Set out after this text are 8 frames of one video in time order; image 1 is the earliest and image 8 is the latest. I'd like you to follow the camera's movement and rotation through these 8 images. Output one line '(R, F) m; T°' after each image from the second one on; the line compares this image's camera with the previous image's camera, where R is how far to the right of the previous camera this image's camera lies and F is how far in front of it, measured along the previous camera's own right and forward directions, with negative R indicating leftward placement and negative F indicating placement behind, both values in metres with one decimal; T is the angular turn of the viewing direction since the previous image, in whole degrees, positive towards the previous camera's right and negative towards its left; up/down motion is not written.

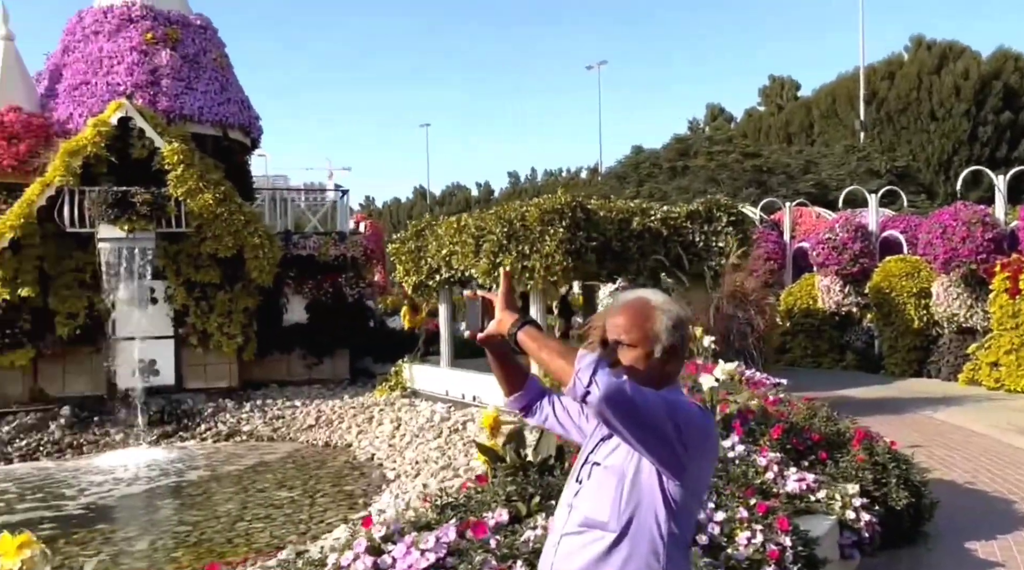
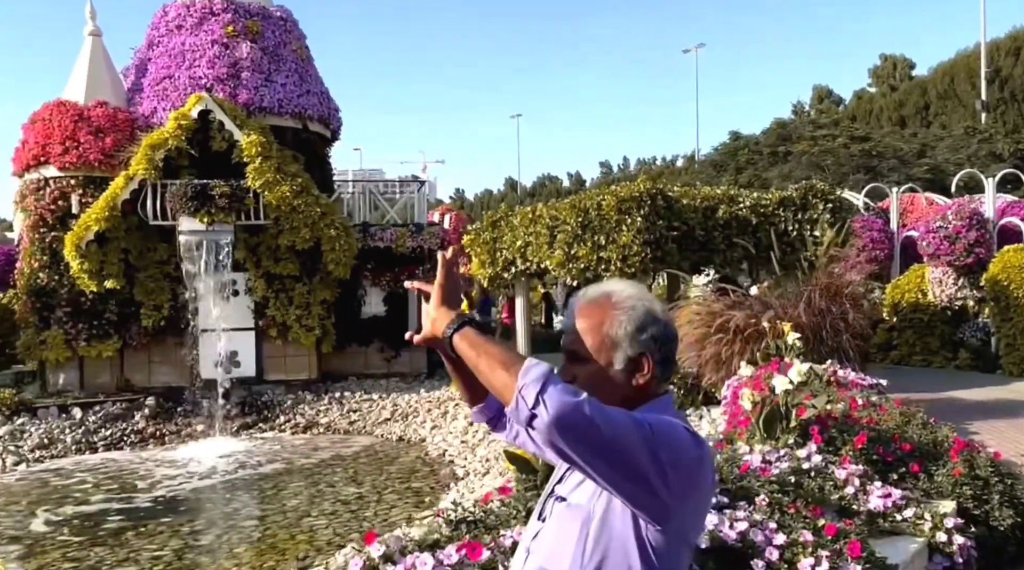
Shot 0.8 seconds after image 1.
(+0.3, +0.4) m; -7°
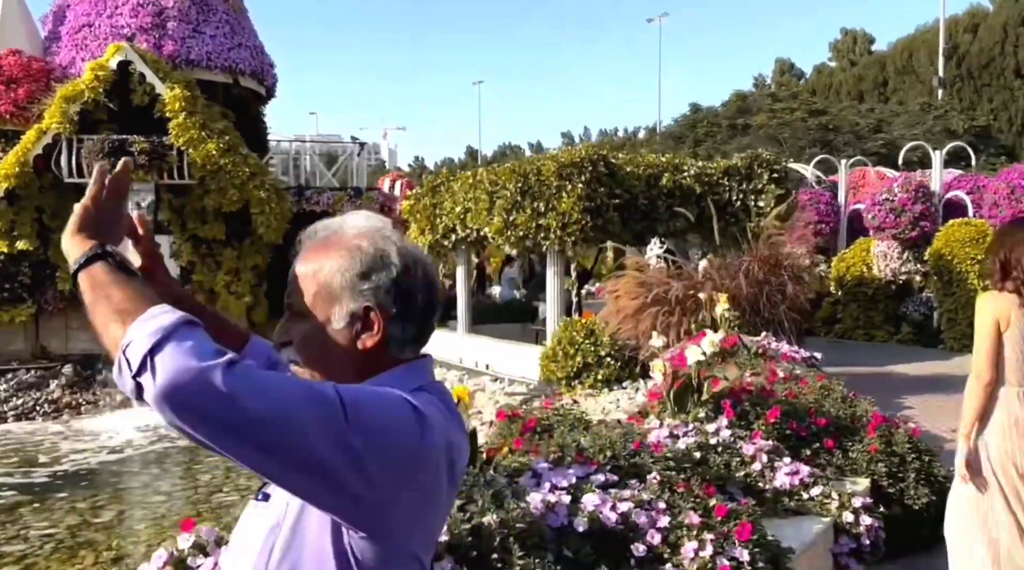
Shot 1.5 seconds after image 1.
(+0.4, +0.3) m; +2°
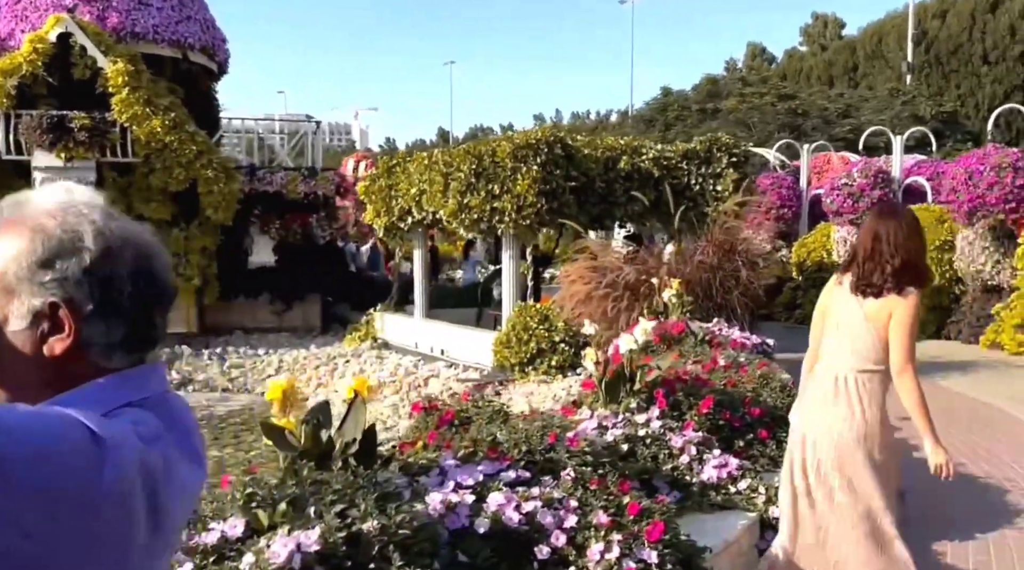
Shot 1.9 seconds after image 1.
(+0.3, +0.2) m; +1°
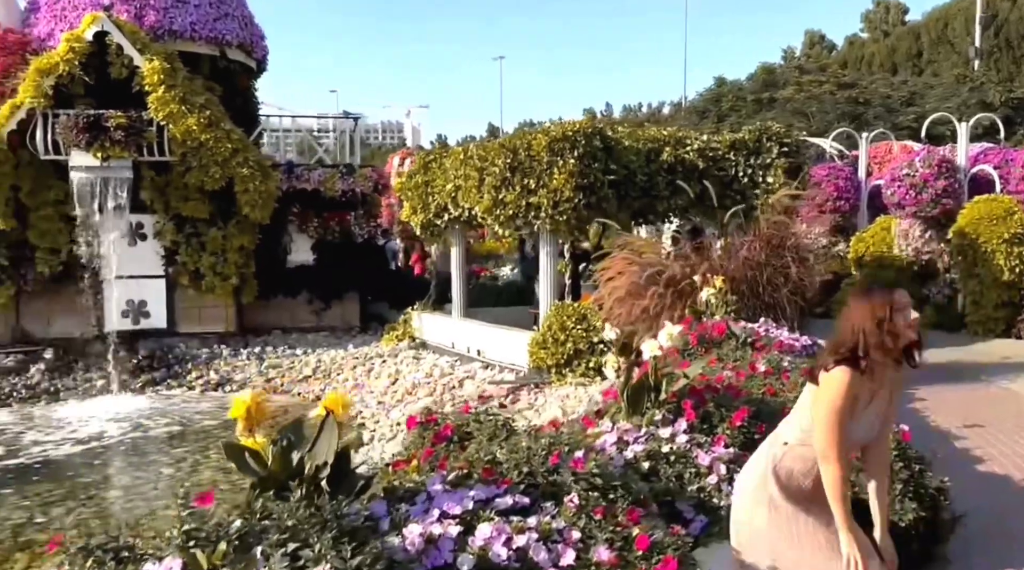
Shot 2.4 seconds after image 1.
(+0.2, +0.4) m; -4°
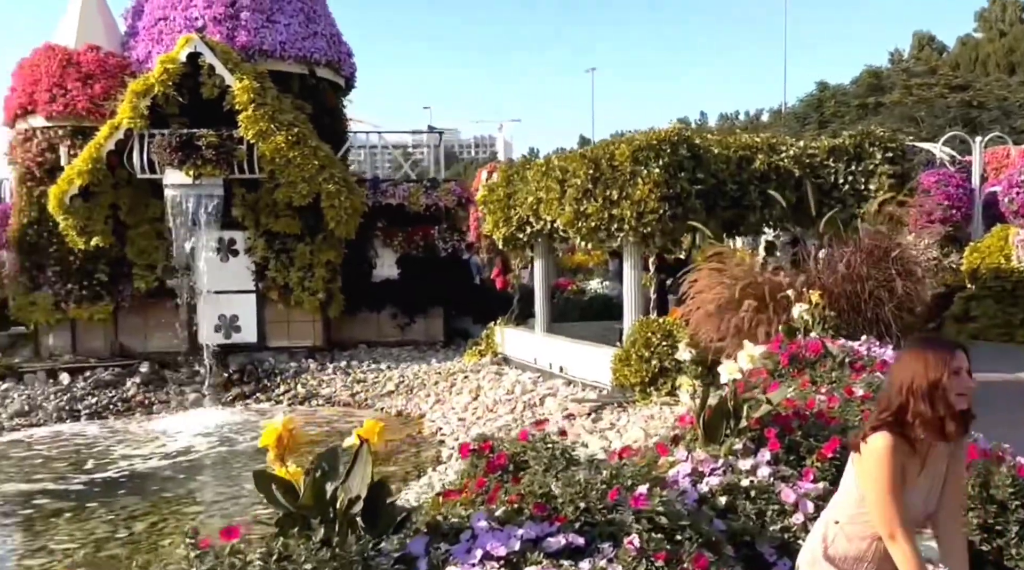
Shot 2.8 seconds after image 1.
(+0.1, +0.3) m; -6°
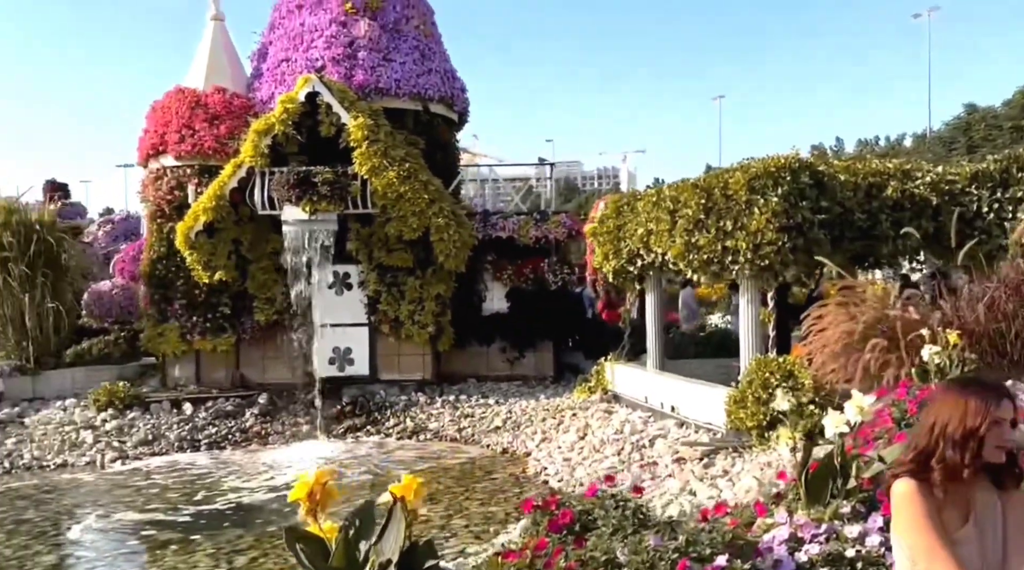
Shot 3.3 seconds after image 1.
(+0.2, +0.3) m; -8°
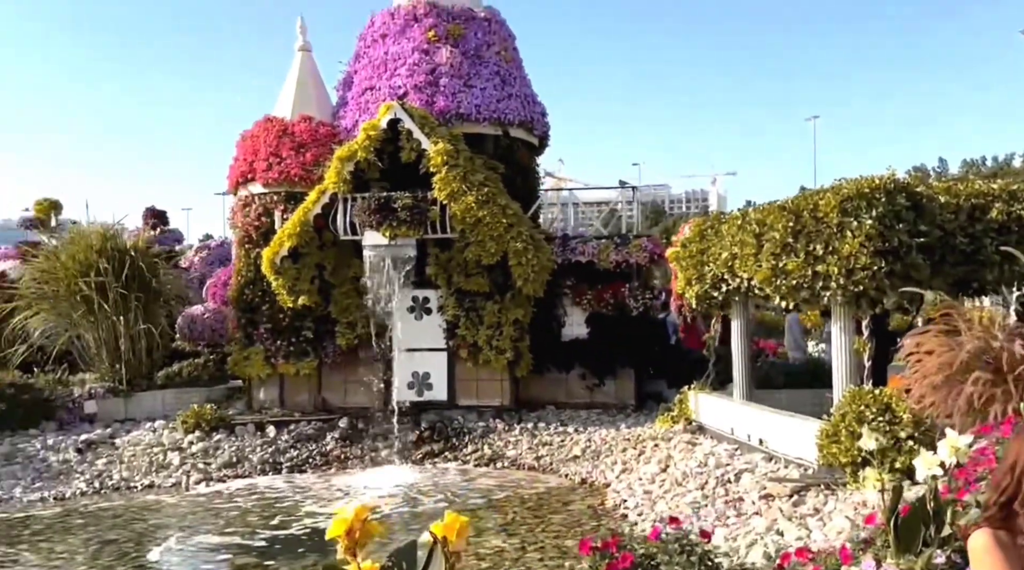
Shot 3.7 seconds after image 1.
(+0.1, +0.2) m; -6°
